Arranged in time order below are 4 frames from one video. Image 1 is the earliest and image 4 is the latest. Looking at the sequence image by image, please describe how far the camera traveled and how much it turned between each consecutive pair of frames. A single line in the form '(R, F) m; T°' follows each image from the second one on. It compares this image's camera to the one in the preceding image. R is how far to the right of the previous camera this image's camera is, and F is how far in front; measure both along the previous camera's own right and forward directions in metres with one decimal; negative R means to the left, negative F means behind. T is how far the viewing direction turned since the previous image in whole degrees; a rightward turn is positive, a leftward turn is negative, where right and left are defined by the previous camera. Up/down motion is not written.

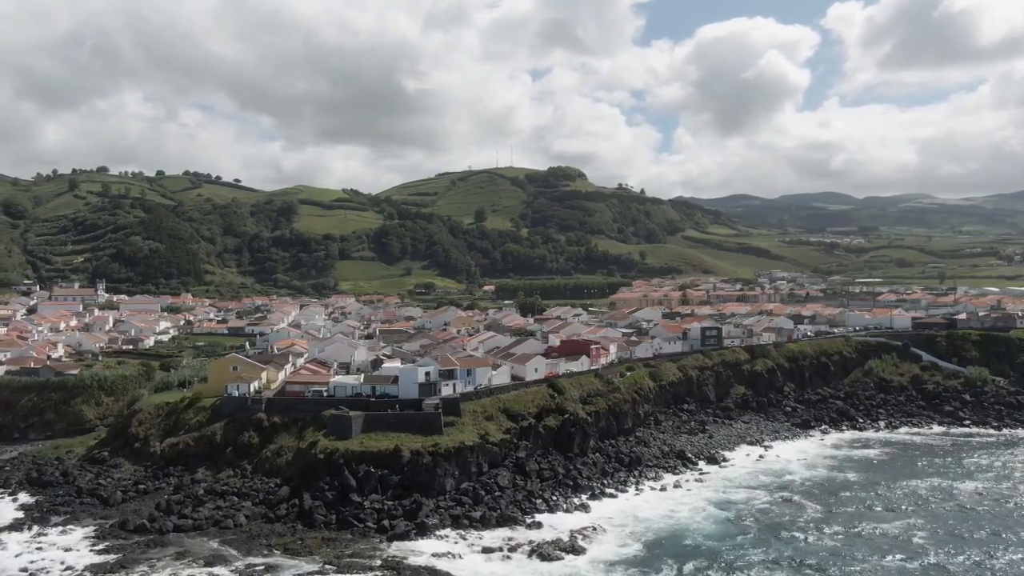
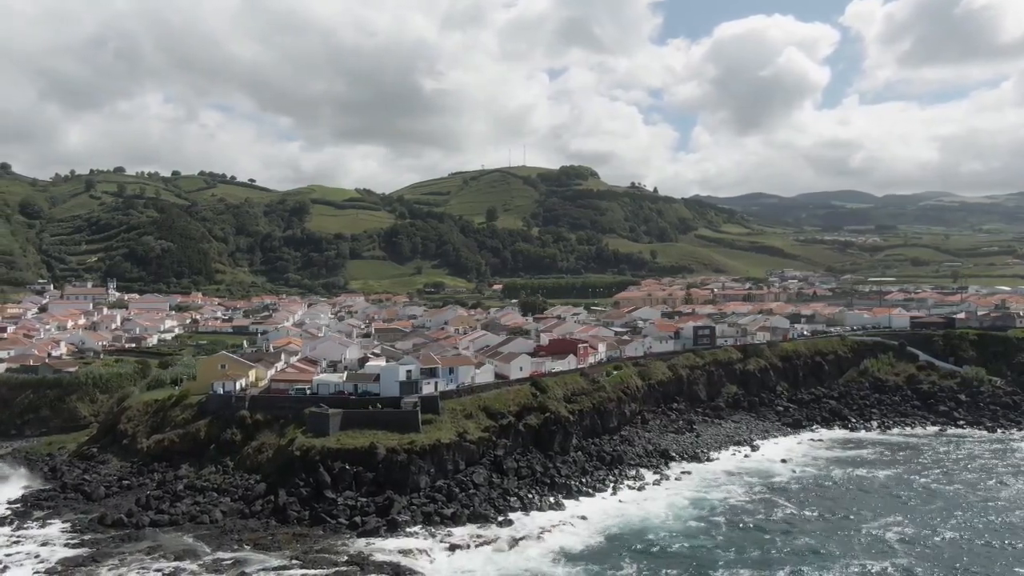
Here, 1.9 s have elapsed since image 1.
(+2.0, -0.2) m; -1°
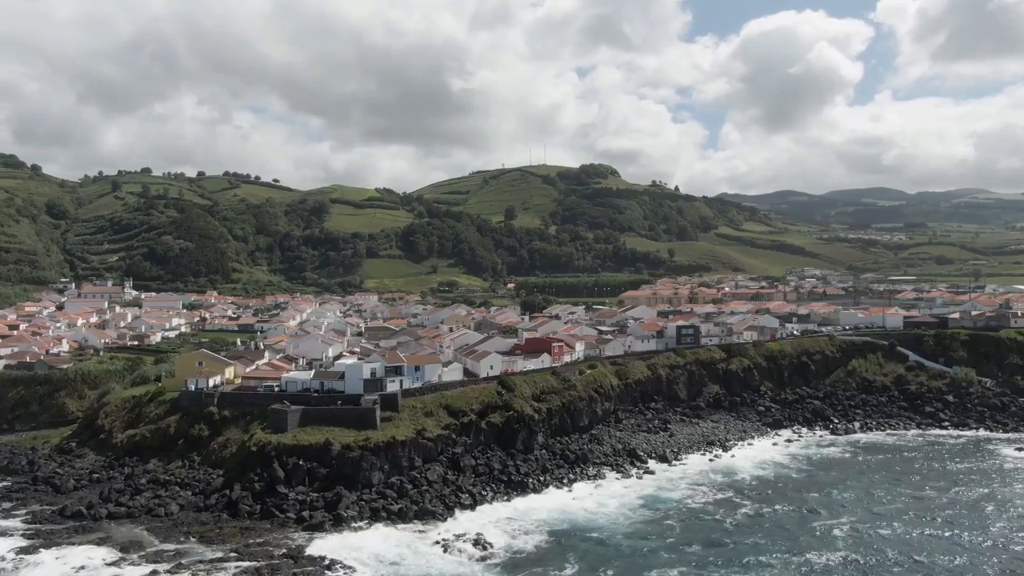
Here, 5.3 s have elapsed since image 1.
(+3.7, -0.3) m; -2°
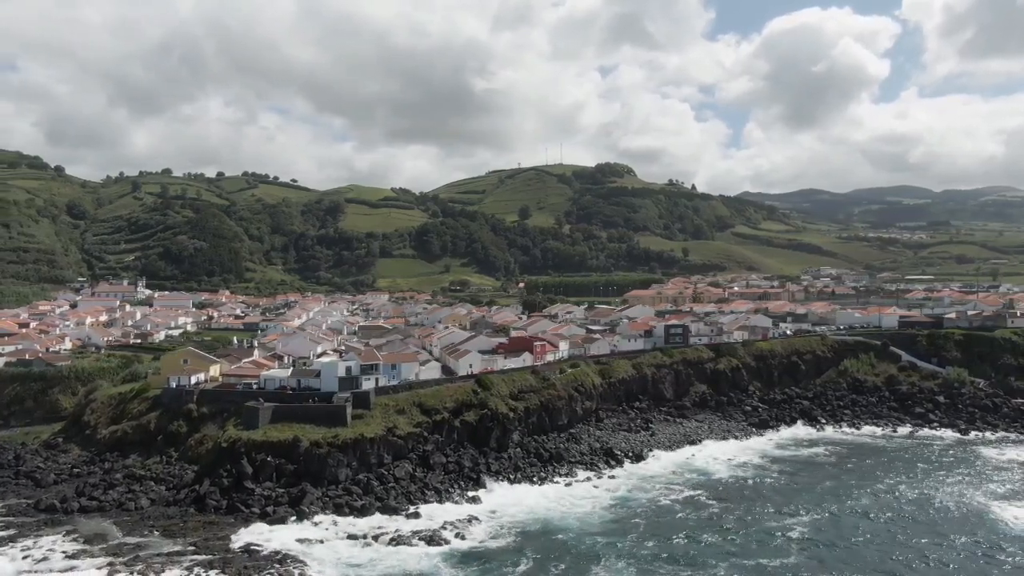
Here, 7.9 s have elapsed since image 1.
(+2.8, -0.2) m; -2°
